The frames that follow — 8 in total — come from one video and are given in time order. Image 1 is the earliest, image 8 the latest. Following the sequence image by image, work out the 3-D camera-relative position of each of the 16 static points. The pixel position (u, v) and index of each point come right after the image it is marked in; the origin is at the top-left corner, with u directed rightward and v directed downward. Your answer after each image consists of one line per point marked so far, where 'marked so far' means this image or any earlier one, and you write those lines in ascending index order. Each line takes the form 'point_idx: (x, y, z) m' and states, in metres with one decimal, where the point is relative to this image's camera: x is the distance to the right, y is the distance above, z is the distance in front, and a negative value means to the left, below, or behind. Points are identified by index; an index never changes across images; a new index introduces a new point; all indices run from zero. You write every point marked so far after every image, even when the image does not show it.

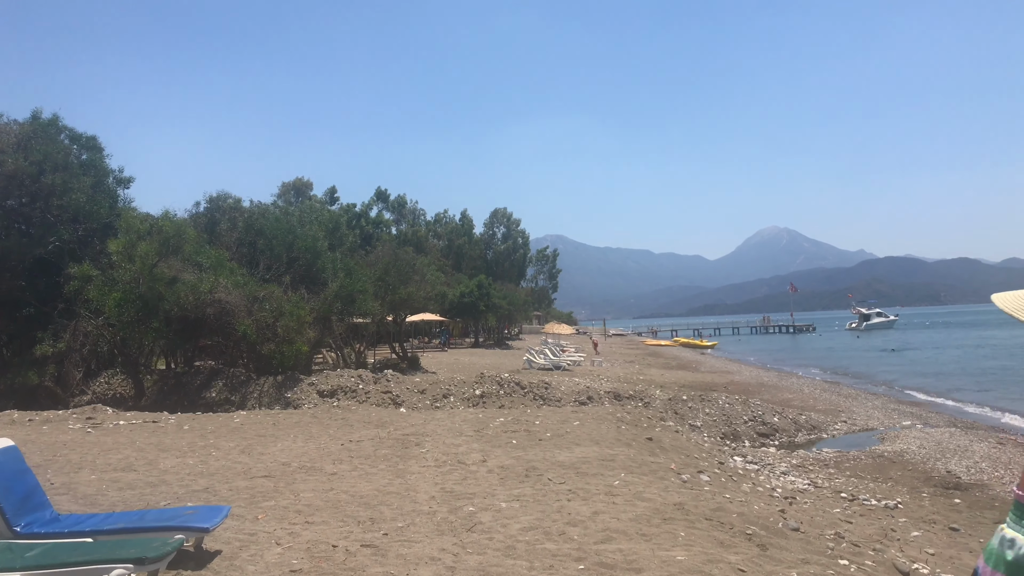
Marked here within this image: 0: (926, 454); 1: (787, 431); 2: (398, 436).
0: (+9.7, -3.9, +14.3) m
1: (+8.2, -4.2, +18.4) m
2: (-2.4, -3.2, +13.6) m
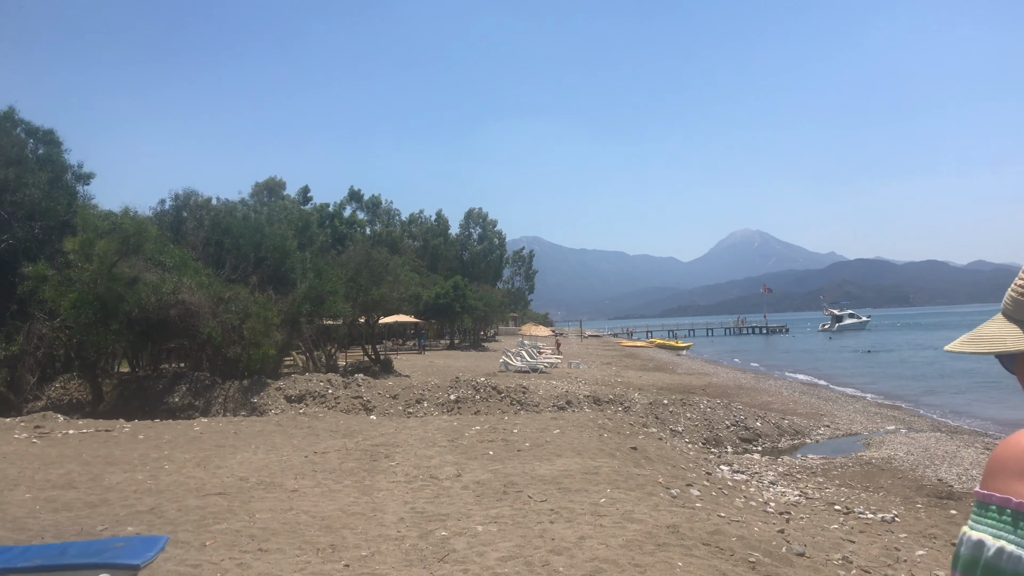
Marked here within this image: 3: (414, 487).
0: (+9.2, -3.9, +14.0) m
1: (+7.5, -4.3, +18.0) m
2: (-2.9, -3.2, +12.7) m
3: (-1.5, -3.1, +9.7) m
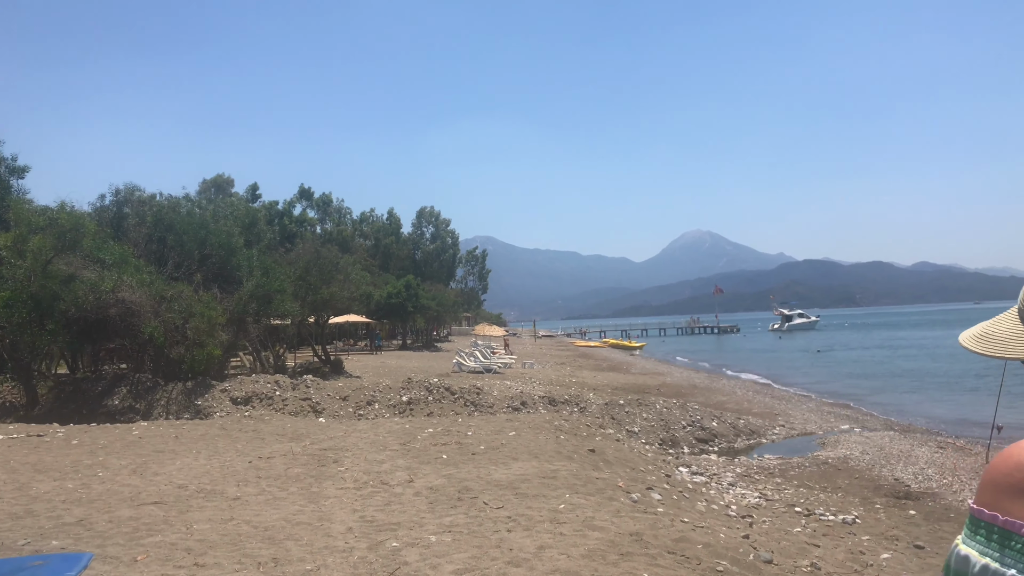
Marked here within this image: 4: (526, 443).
0: (+8.2, -3.9, +14.2) m
1: (+6.2, -4.3, +18.1) m
2: (-3.8, -3.1, +12.1) m
3: (-2.2, -3.0, +9.2) m
4: (+0.3, -2.9, +11.8) m
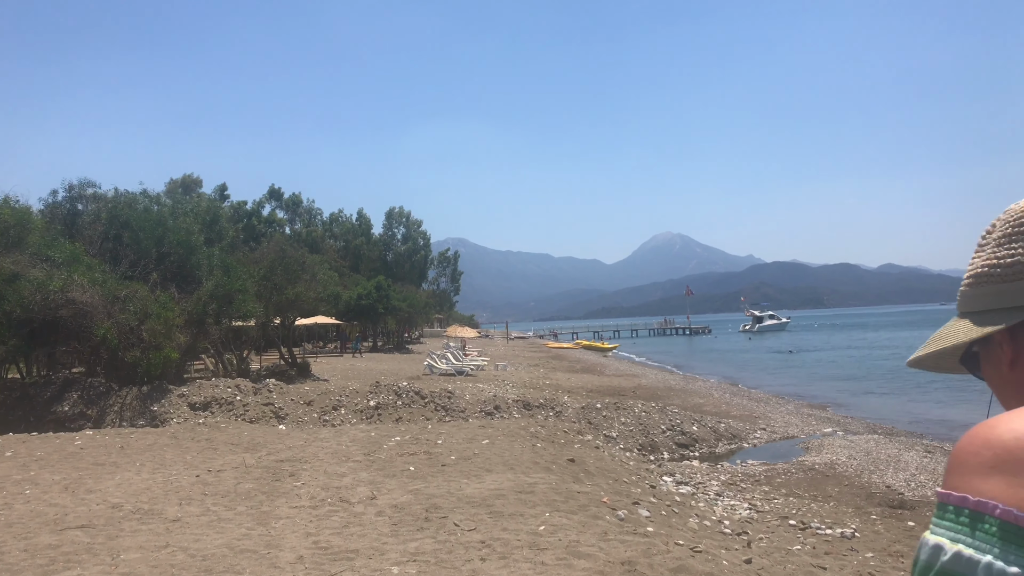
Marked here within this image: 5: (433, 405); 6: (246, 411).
0: (+7.6, -3.9, +13.7) m
1: (+5.5, -4.3, +17.5) m
2: (-4.3, -3.1, +11.1) m
3: (-2.5, -3.0, +8.2) m
4: (-0.2, -2.9, +10.9) m
5: (-2.4, -3.6, +19.3) m
6: (-8.0, -3.7, +18.9) m
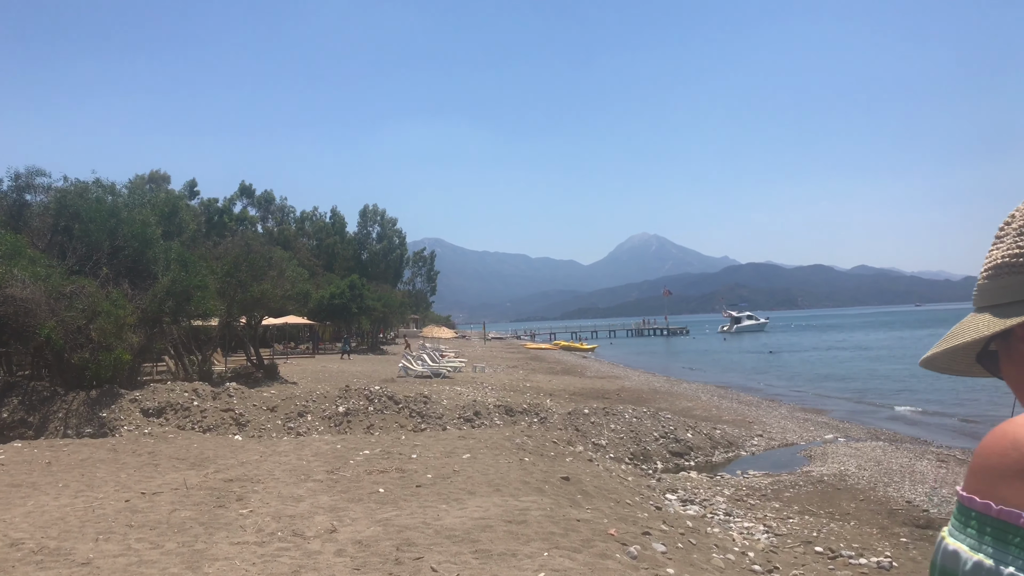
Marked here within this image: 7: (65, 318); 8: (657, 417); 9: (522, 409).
0: (+7.3, -3.8, +12.6) m
1: (+5.0, -4.2, +16.4) m
2: (-4.5, -3.0, +9.6) m
3: (-2.6, -2.8, +6.8) m
4: (-0.4, -2.8, +9.6) m
5: (-3.0, -3.5, +17.8) m
6: (-8.5, -3.6, +17.2) m
7: (-13.0, -0.9, +17.9) m
8: (+4.2, -3.8, +18.3) m
9: (+0.3, -3.7, +18.9) m
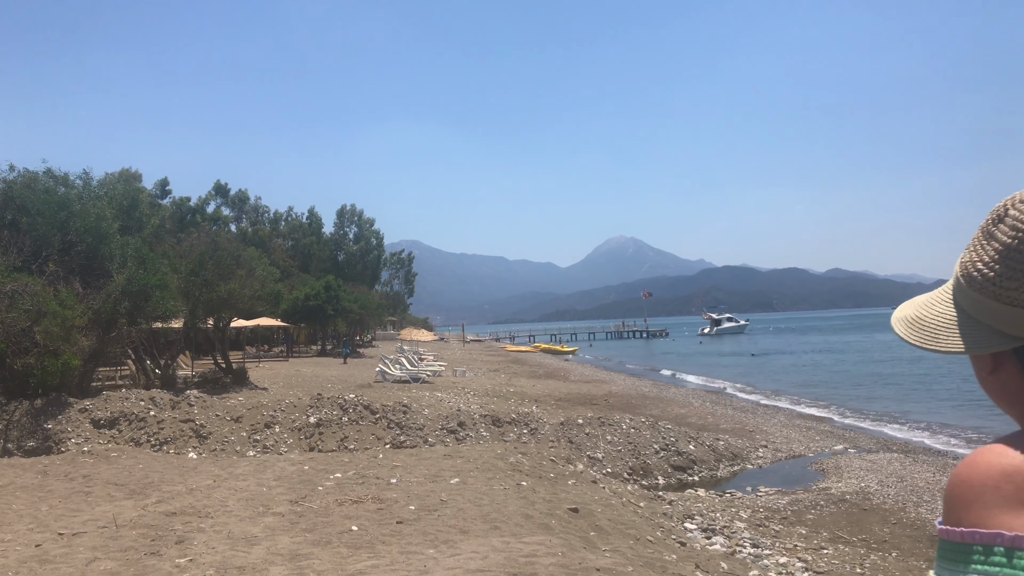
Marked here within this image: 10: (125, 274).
0: (+7.1, -3.8, +11.5) m
1: (+4.7, -4.2, +15.1) m
2: (-4.5, -2.9, +8.0) m
3: (-2.6, -2.8, +5.3) m
4: (-0.5, -2.7, +8.1) m
5: (-3.3, -3.5, +16.3) m
6: (-8.8, -3.6, +15.5) m
7: (-13.3, -0.8, +16.1) m
8: (+3.9, -3.8, +17.0) m
9: (0.0, -3.7, +17.5) m
10: (-12.5, +0.4, +20.0) m
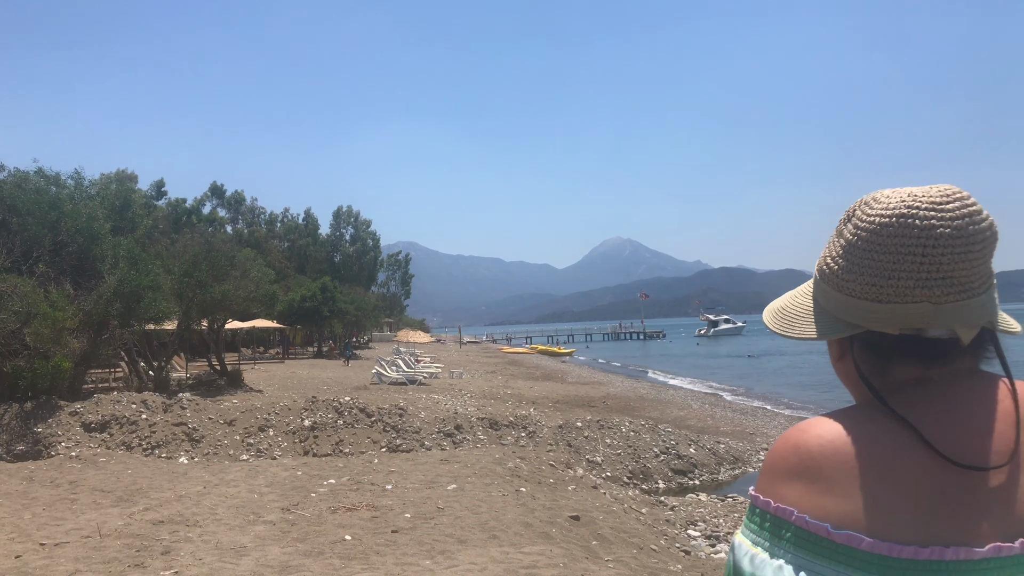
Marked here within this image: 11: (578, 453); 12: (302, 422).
0: (+7.1, -3.9, +11.3) m
1: (+4.6, -4.2, +14.9) m
2: (-4.6, -2.9, +7.7) m
3: (-2.6, -2.8, +5.0) m
4: (-0.5, -2.7, +7.9) m
5: (-3.3, -3.5, +16.0) m
6: (-8.8, -3.6, +15.2) m
7: (-13.4, -0.8, +15.7) m
8: (+3.8, -3.8, +16.8) m
9: (-0.1, -3.7, +17.2) m
10: (-12.5, +0.4, +19.7) m
11: (+1.5, -3.7, +14.2) m
12: (-5.3, -3.4, +15.8) m
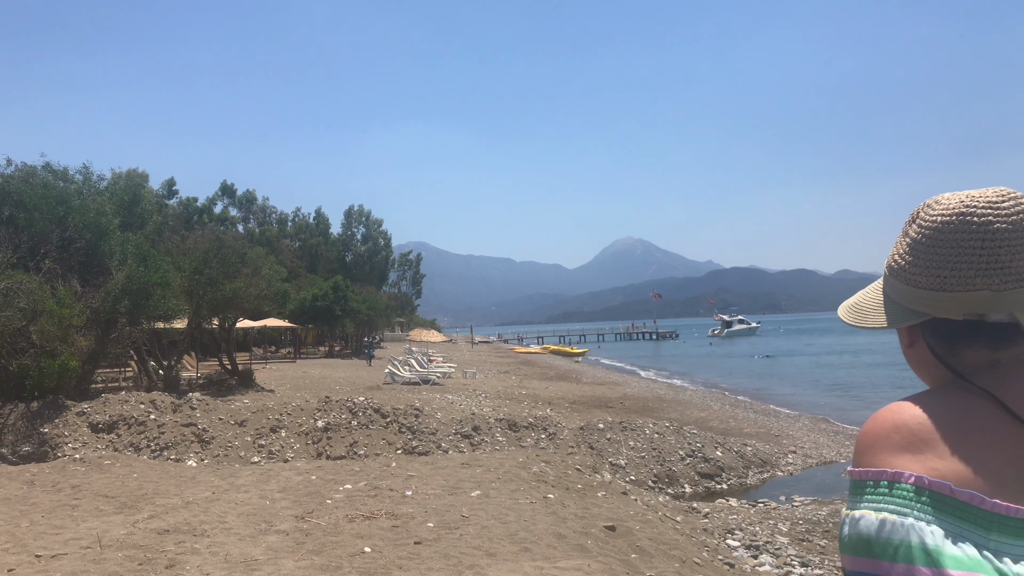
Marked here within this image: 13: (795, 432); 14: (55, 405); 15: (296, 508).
0: (+7.5, -3.8, +10.6) m
1: (+5.1, -4.1, +14.3) m
2: (-4.2, -2.8, +7.3) m
3: (-2.3, -2.7, +4.5) m
4: (-0.1, -2.7, +7.4) m
5: (-2.9, -3.4, +15.5) m
6: (-8.4, -3.5, +14.8) m
7: (-12.9, -0.8, +15.4) m
8: (+4.3, -3.7, +16.2) m
9: (+0.4, -3.6, +16.7) m
10: (-12.0, +0.5, +19.4) m
11: (+2.0, -3.6, +13.7) m
12: (-4.8, -3.3, +15.3) m
13: (+8.5, -4.3, +19.0) m
14: (-11.3, -2.9, +15.4) m
15: (-2.8, -2.8, +8.1) m
